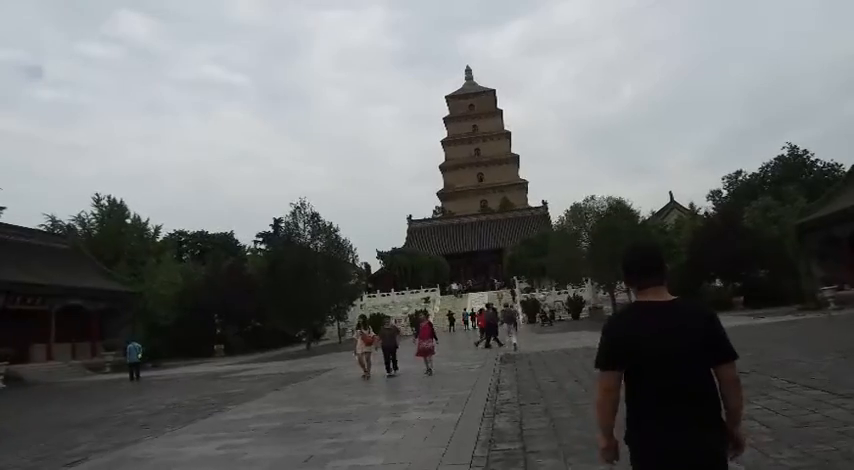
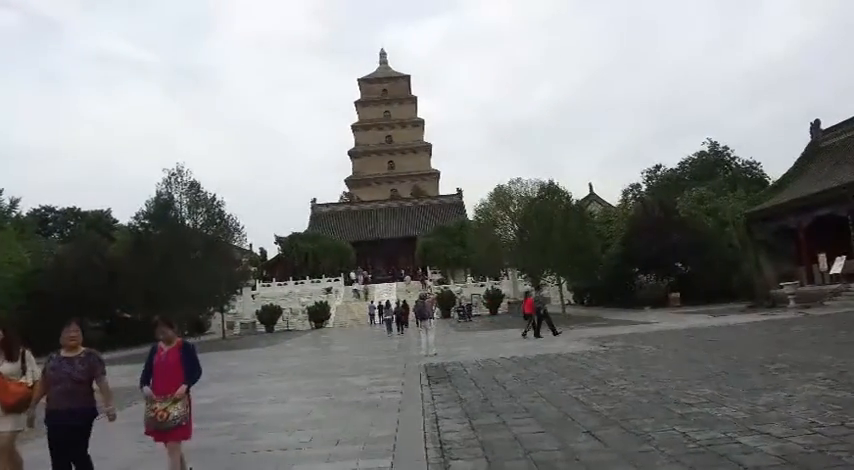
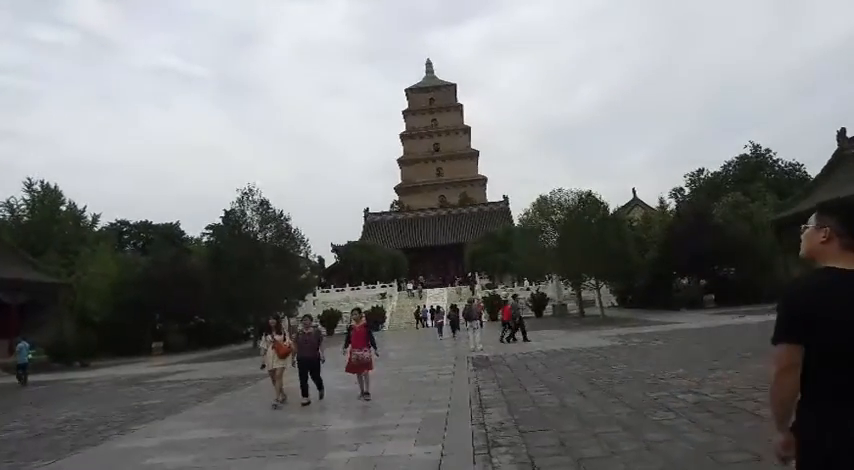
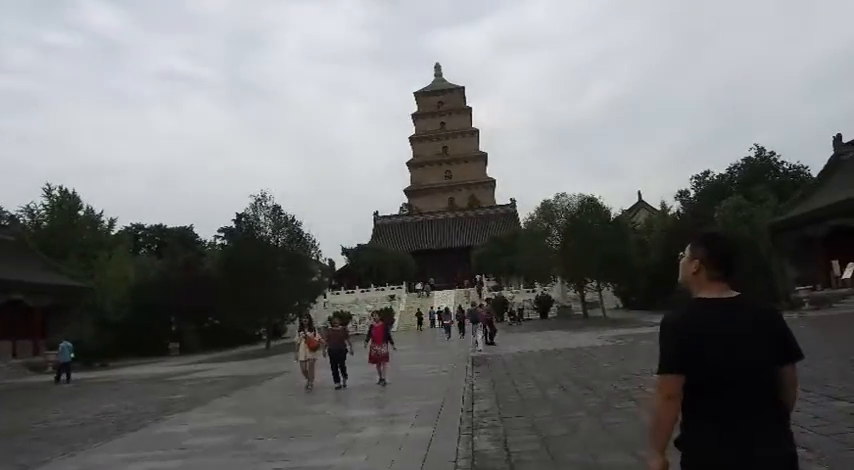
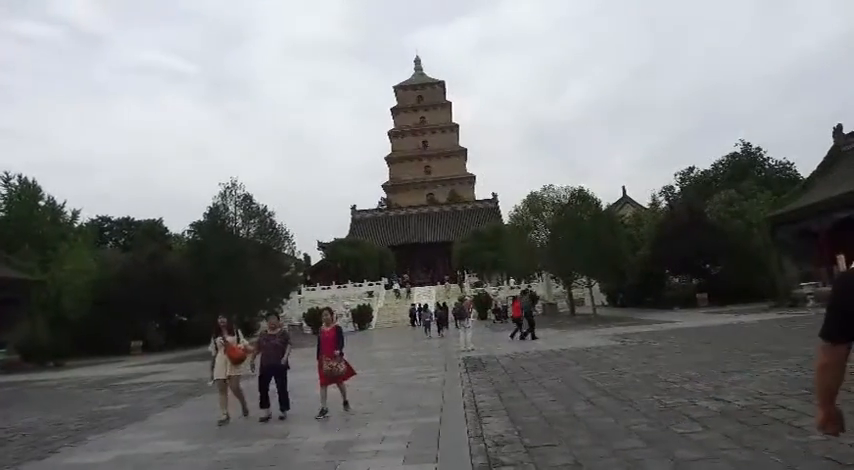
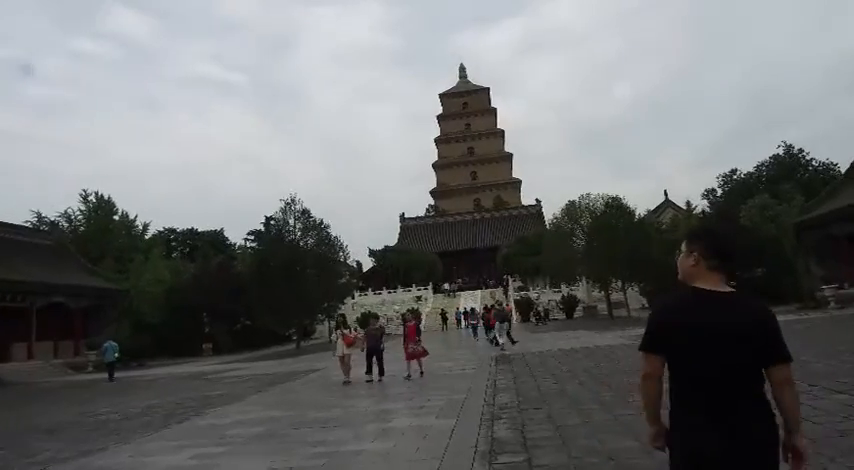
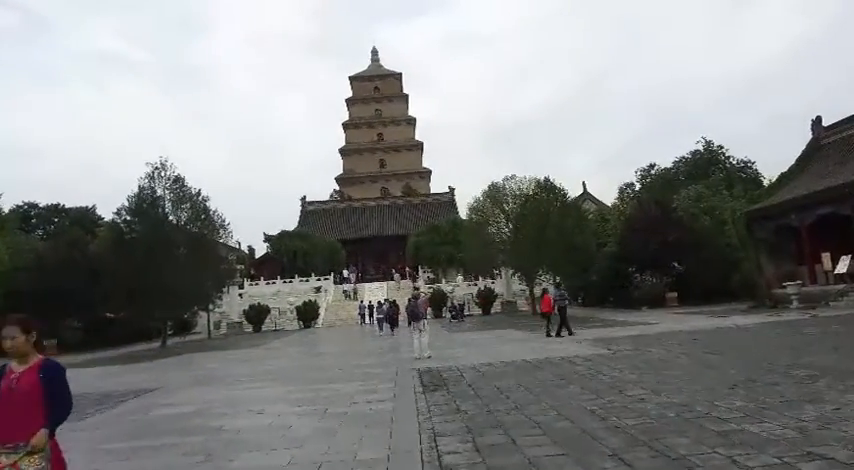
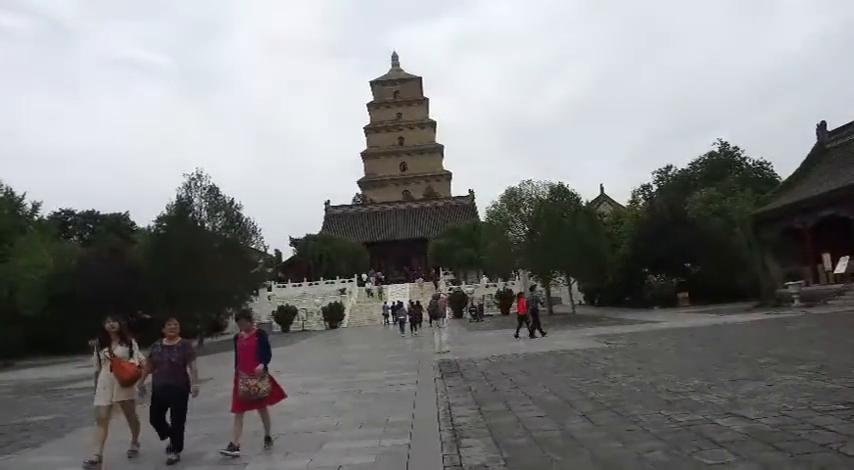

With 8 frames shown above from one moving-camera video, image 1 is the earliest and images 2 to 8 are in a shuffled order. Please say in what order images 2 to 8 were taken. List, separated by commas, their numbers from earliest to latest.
6, 4, 3, 5, 8, 2, 7
